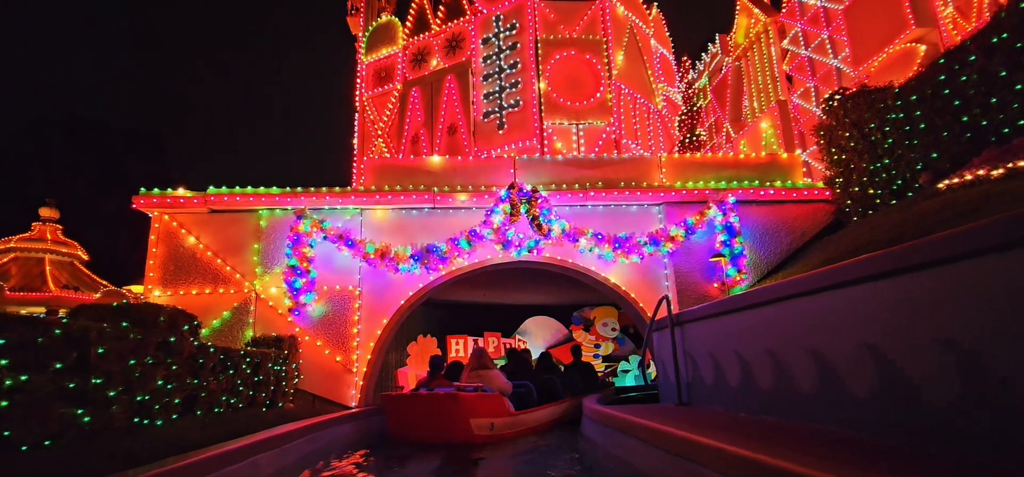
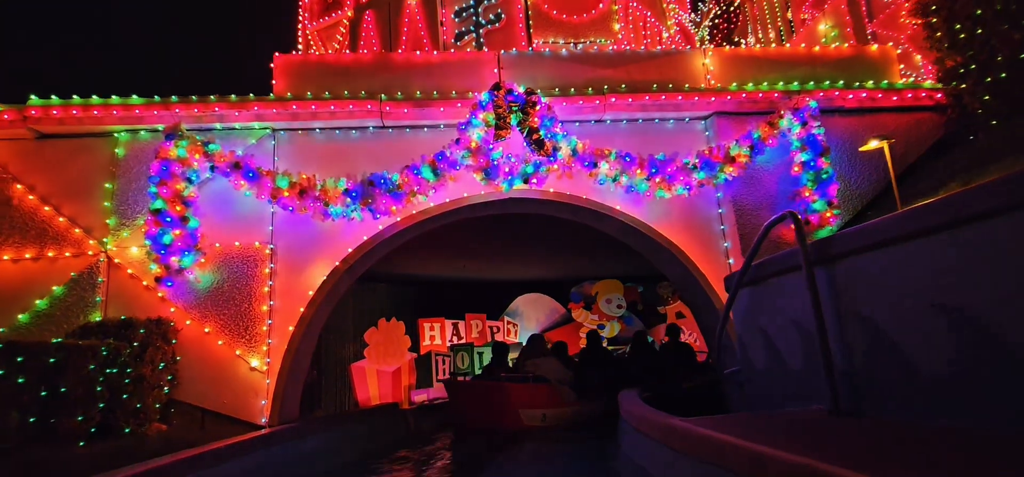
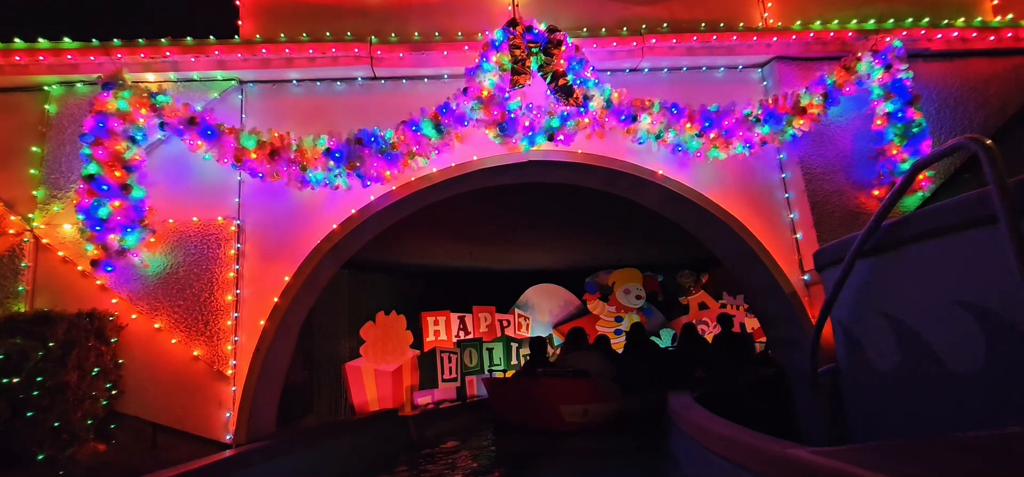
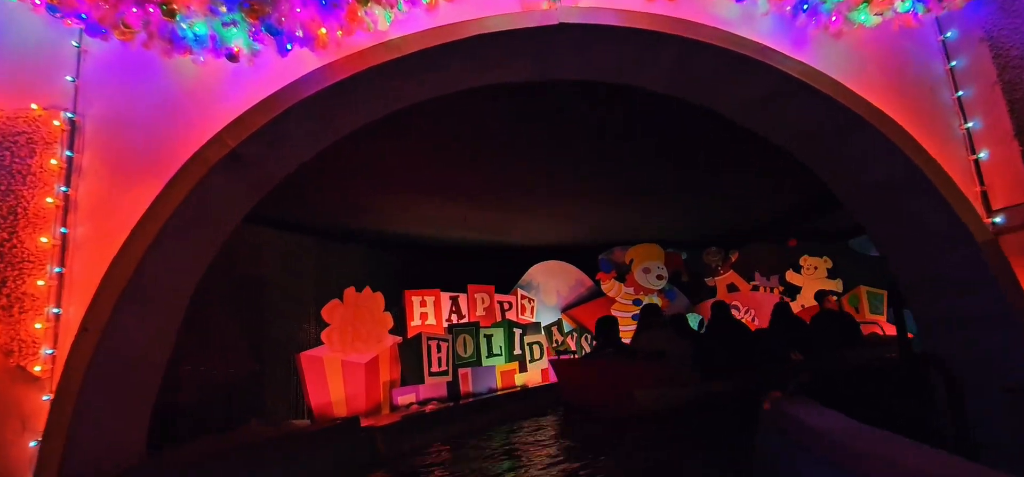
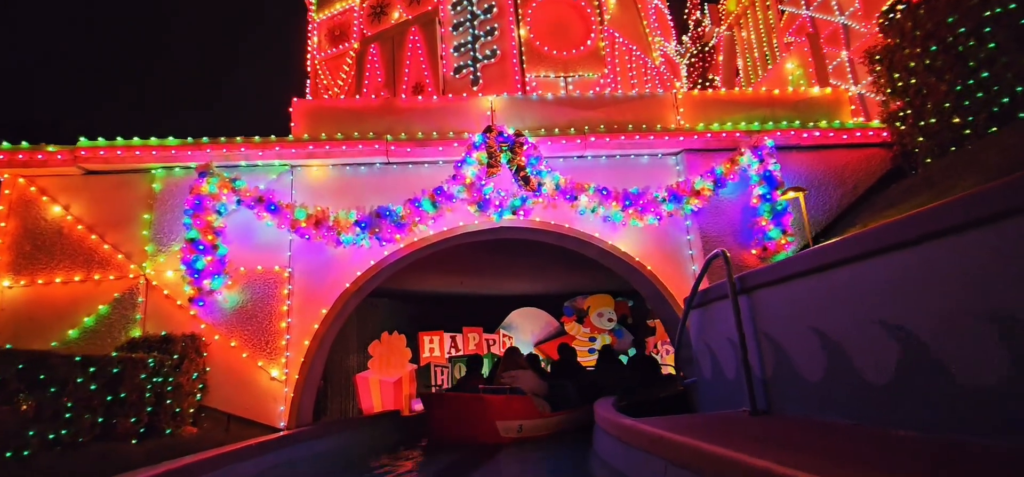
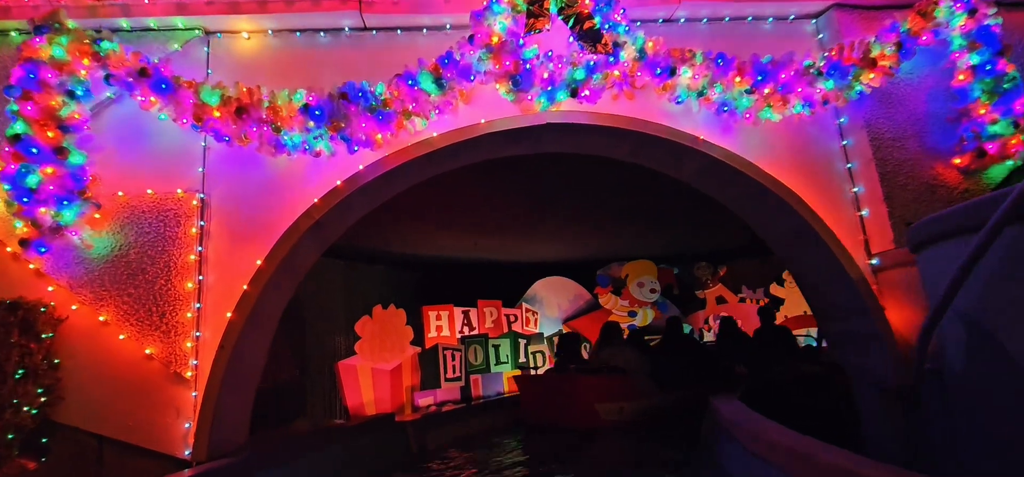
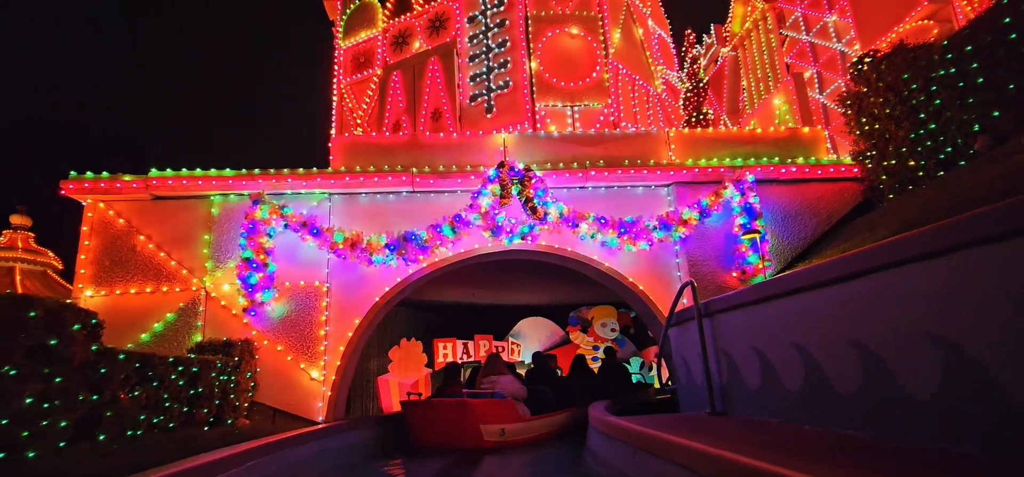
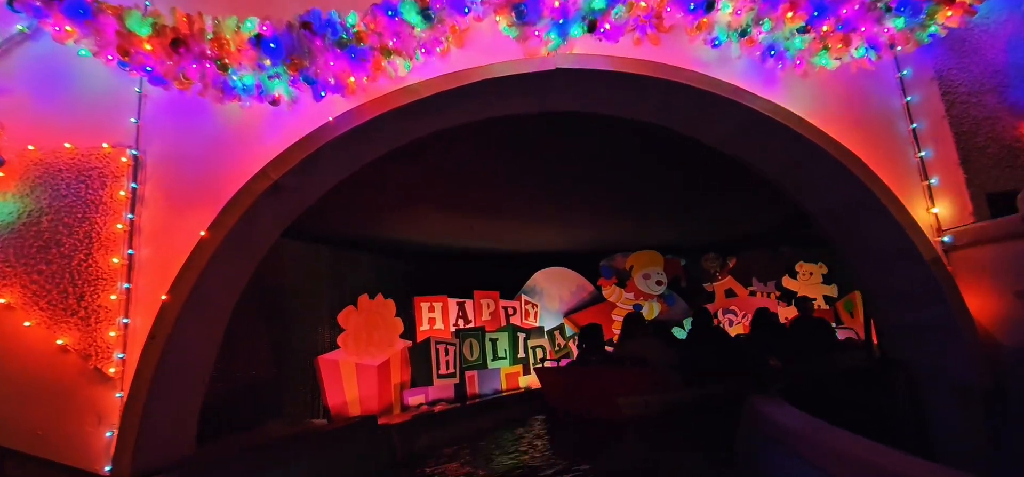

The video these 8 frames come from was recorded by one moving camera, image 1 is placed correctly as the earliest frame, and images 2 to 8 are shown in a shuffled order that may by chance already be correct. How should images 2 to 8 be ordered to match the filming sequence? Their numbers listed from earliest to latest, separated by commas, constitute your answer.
7, 5, 2, 3, 6, 8, 4
